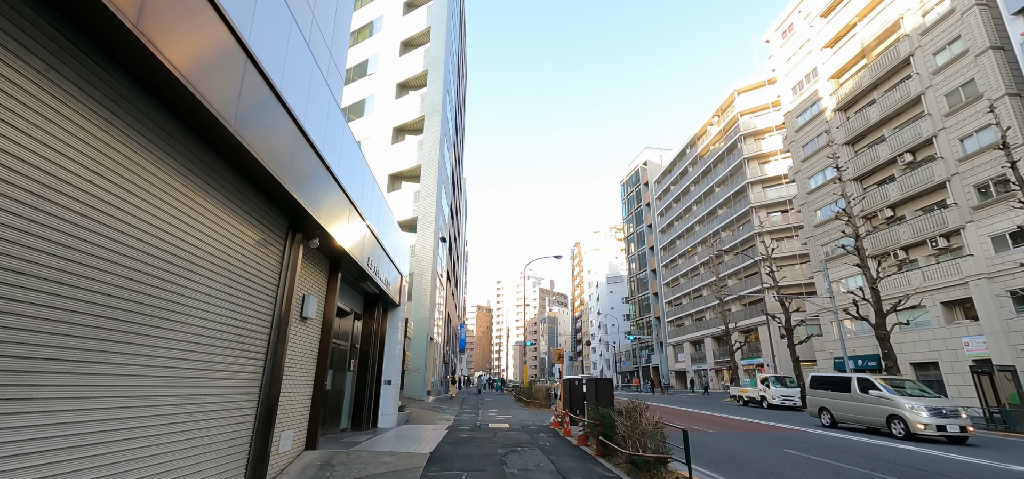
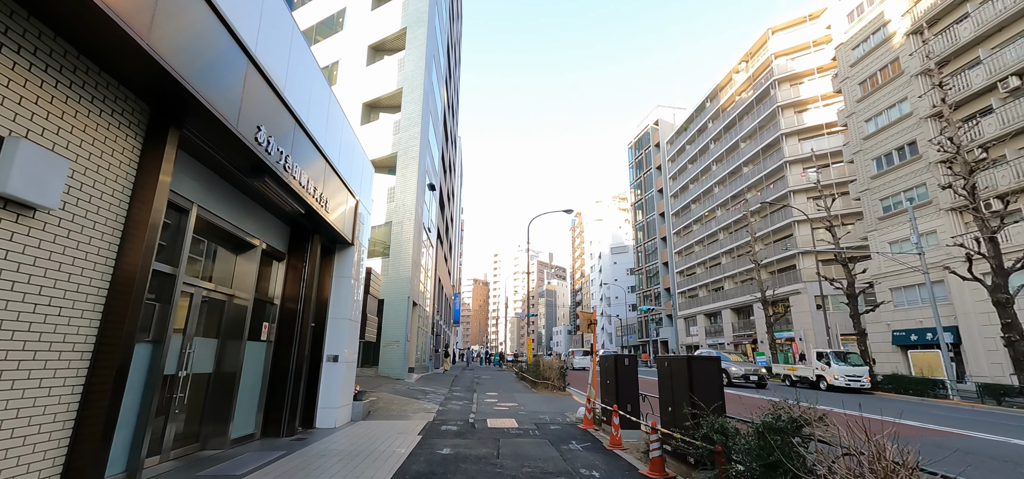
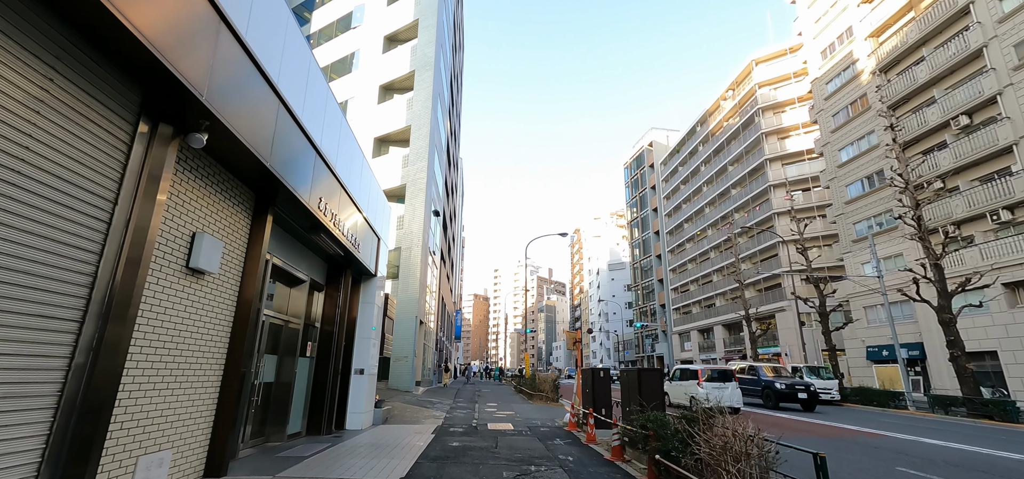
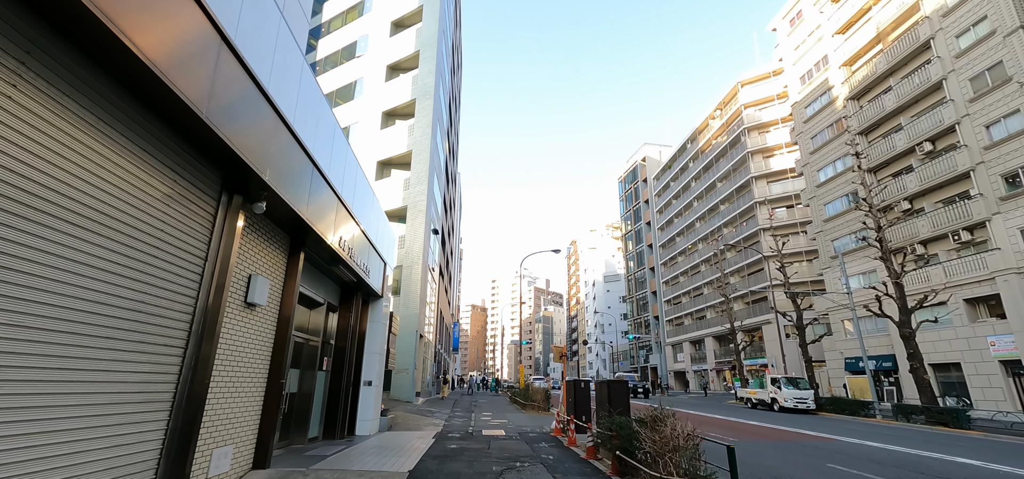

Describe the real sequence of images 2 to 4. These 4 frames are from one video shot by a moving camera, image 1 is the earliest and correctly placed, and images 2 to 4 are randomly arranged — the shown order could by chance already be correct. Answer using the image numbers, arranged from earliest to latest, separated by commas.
4, 3, 2
